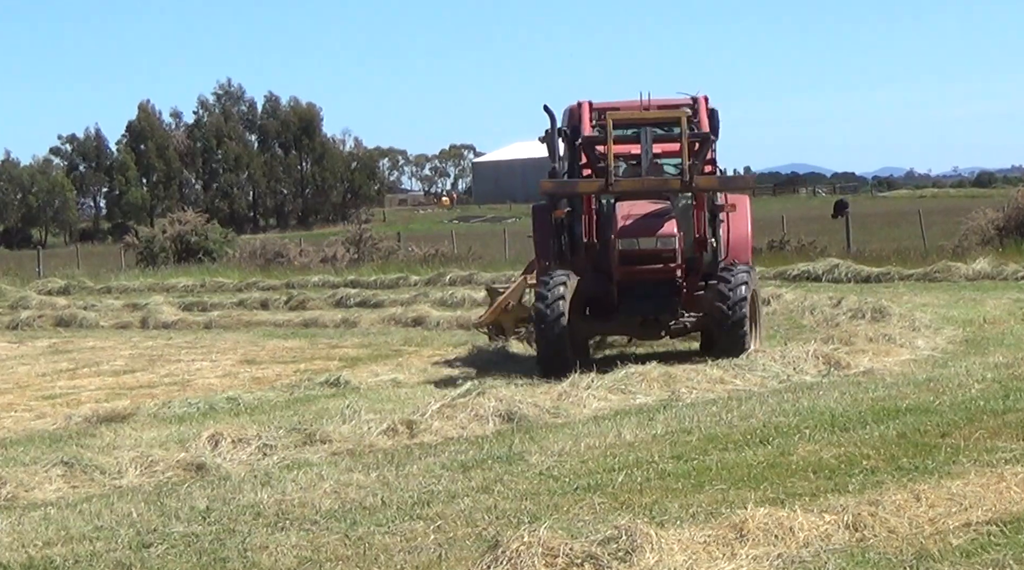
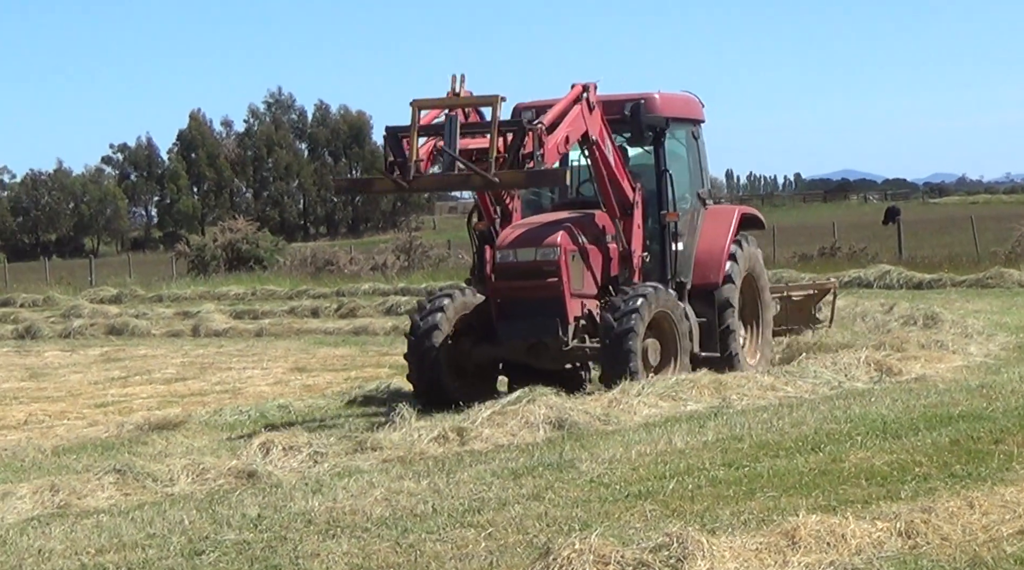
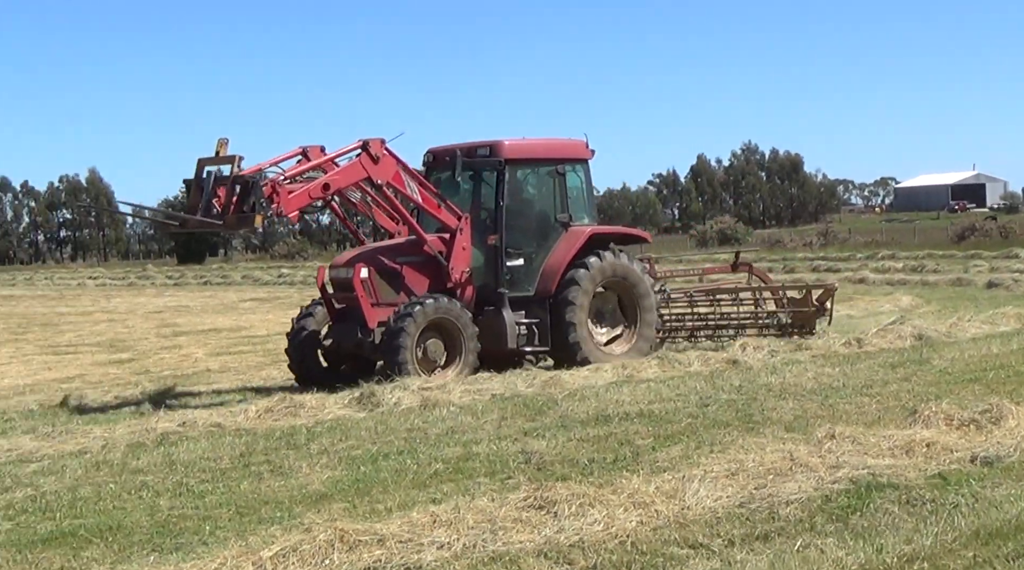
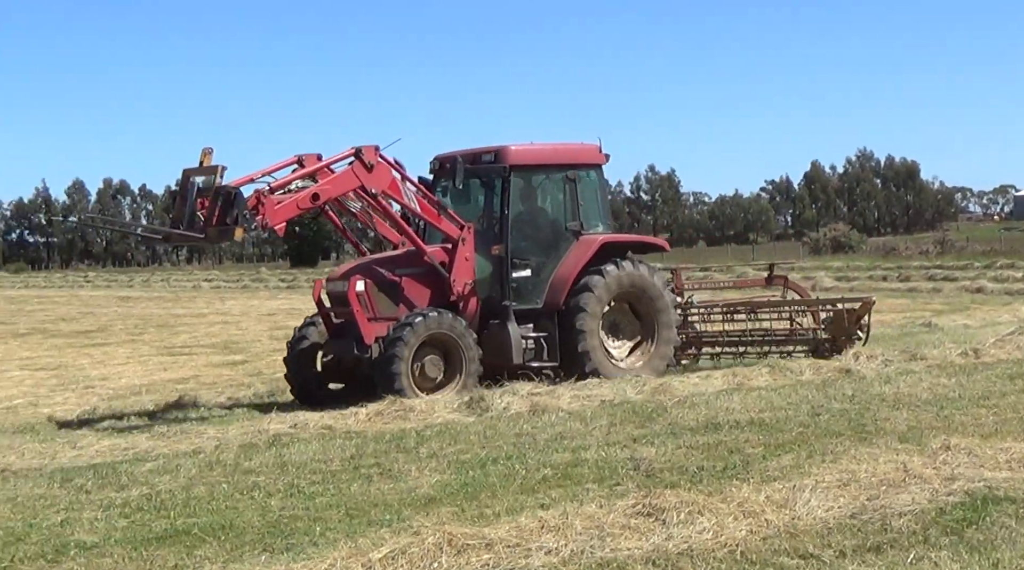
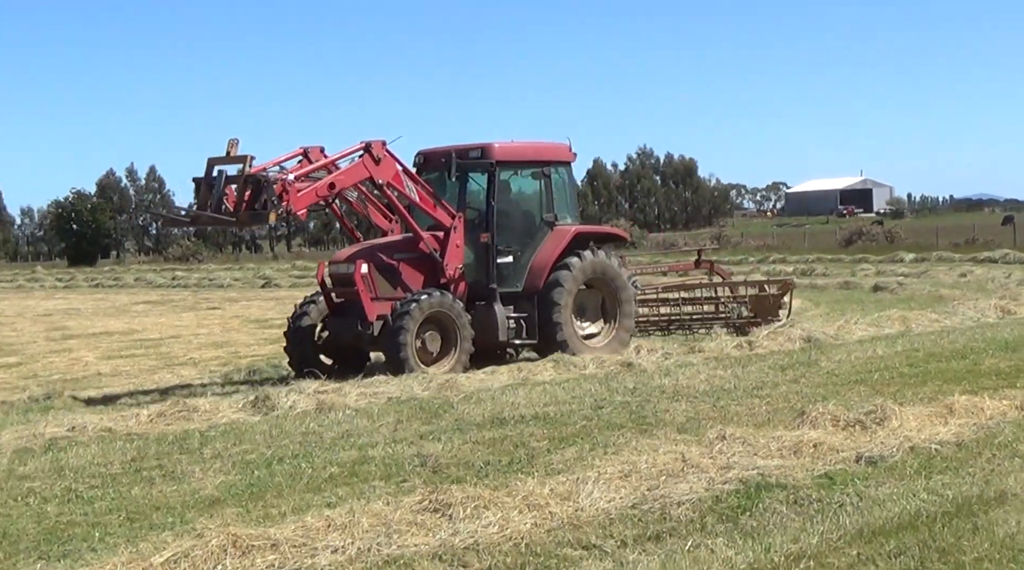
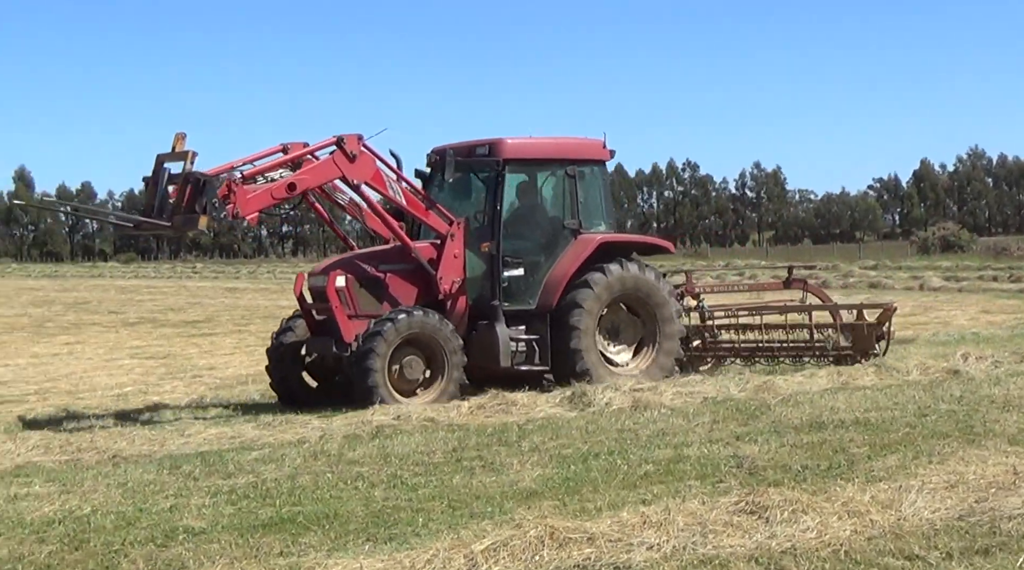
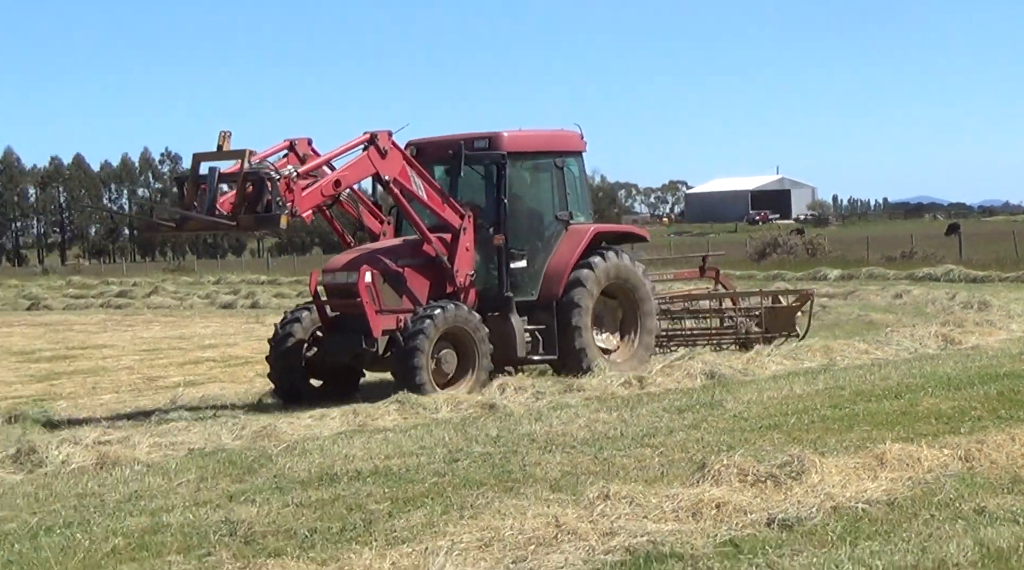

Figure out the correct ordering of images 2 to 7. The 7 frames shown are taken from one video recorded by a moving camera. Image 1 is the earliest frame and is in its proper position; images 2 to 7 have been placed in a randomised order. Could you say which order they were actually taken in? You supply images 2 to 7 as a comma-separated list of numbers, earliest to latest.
2, 7, 5, 3, 4, 6
